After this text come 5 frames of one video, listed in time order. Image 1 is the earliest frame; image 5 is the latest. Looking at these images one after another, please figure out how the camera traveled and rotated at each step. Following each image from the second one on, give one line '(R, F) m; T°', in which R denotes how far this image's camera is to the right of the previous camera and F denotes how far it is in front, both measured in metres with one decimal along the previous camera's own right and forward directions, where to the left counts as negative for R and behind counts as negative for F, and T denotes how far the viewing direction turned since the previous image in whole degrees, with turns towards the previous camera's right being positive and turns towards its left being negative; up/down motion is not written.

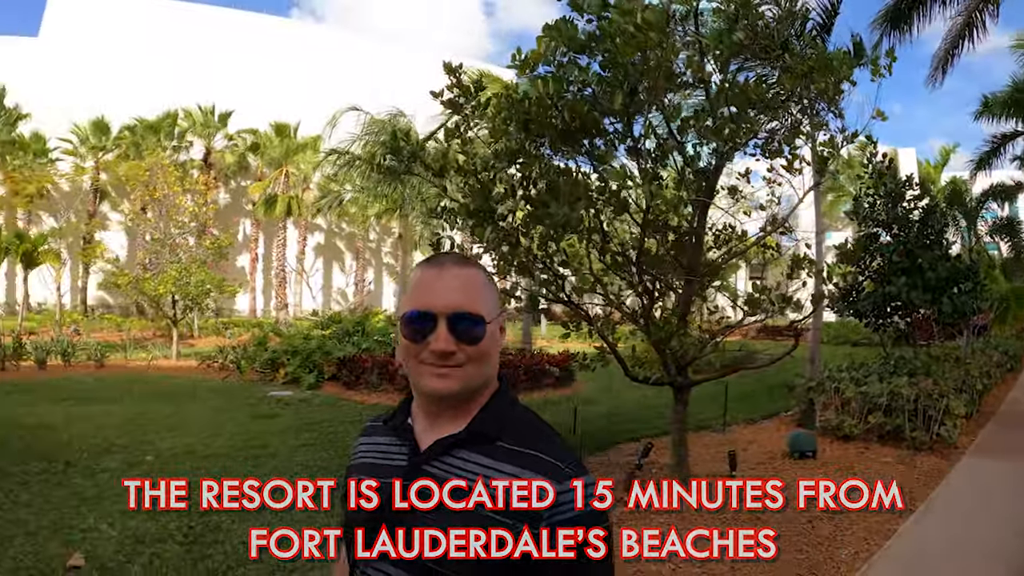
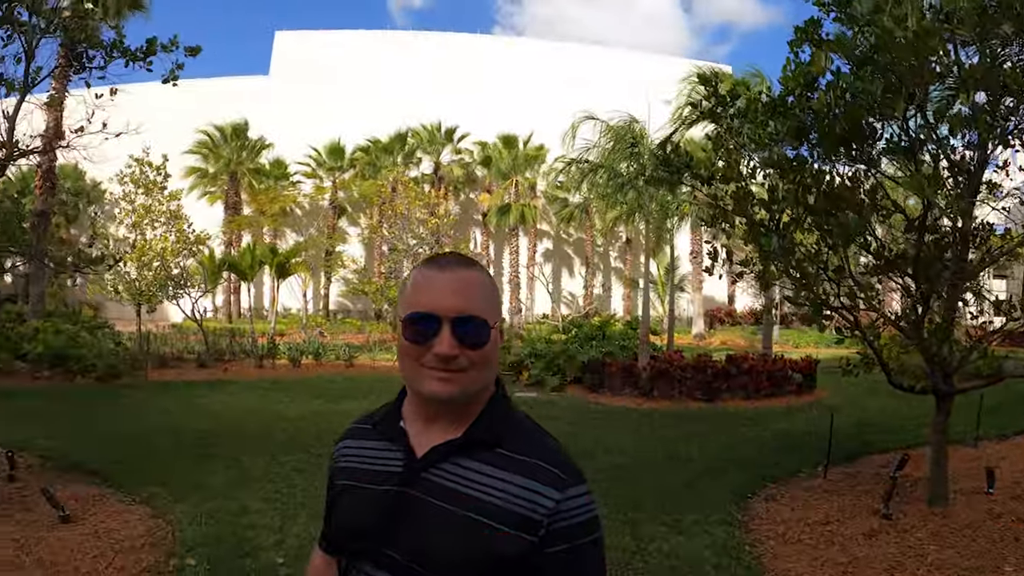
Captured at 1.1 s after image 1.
(-0.3, 0.0) m; -8°
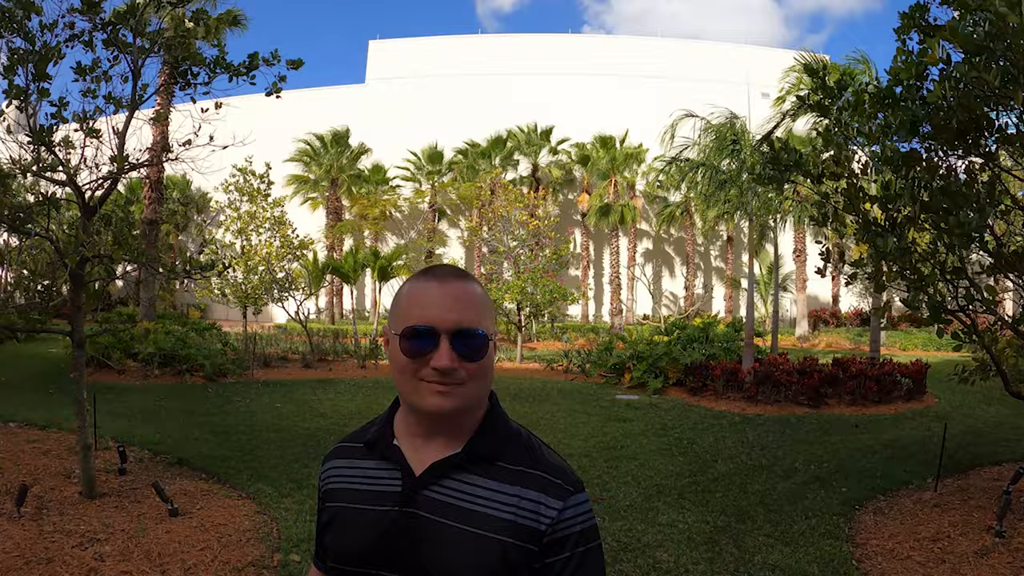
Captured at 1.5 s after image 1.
(+0.1, 0.0) m; -8°
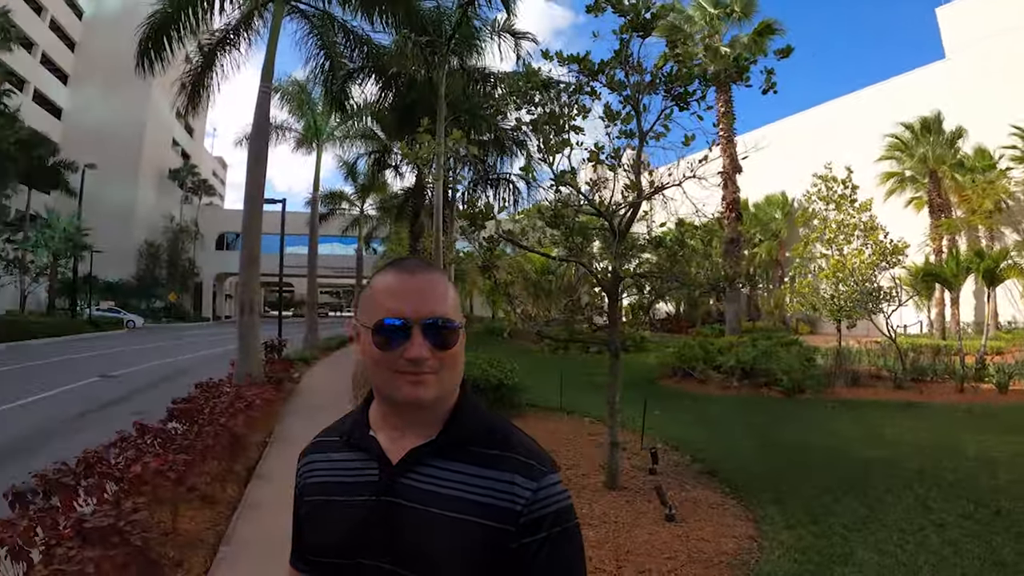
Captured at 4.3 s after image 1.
(+1.6, +0.9) m; -60°
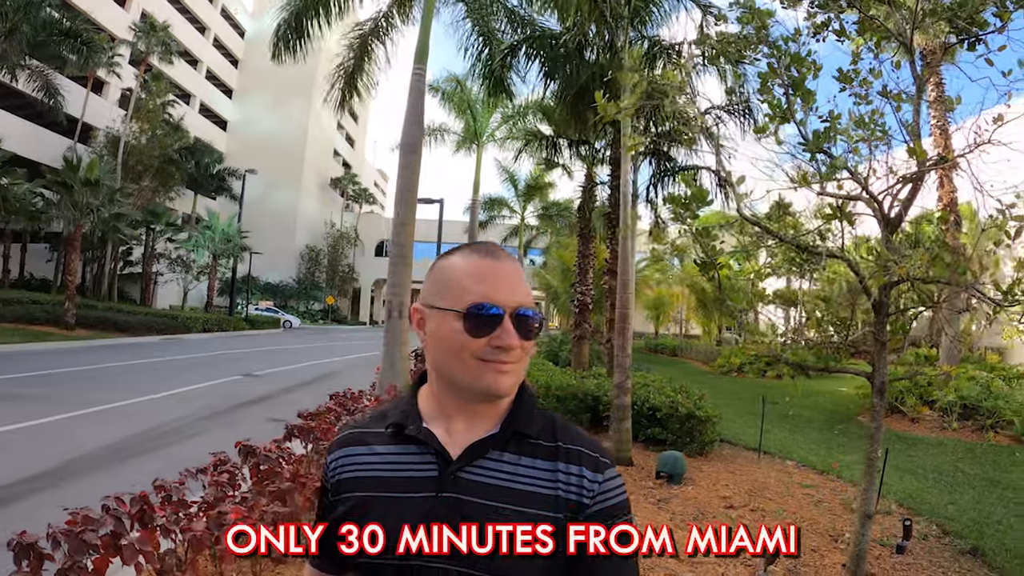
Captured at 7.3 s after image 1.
(0.0, +0.2) m; -9°
